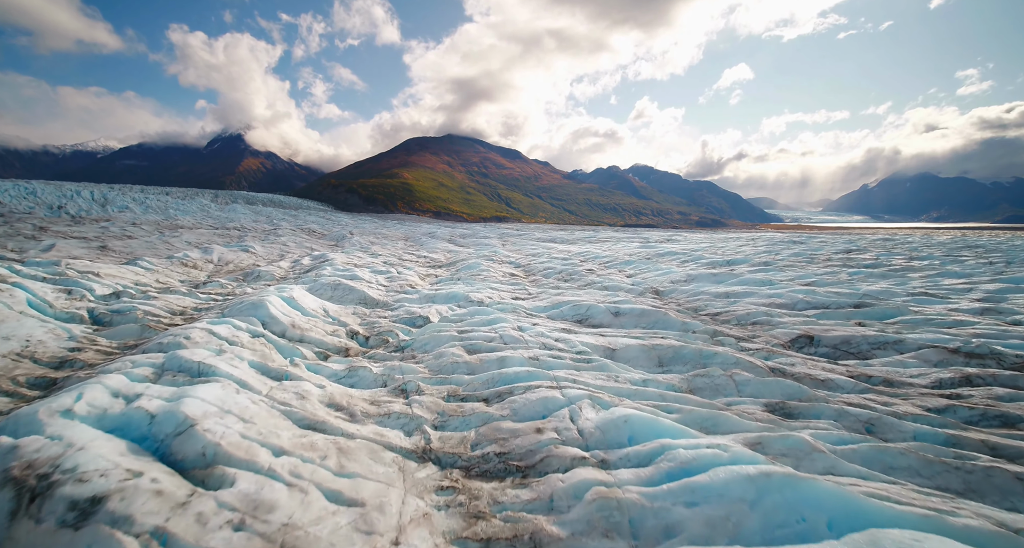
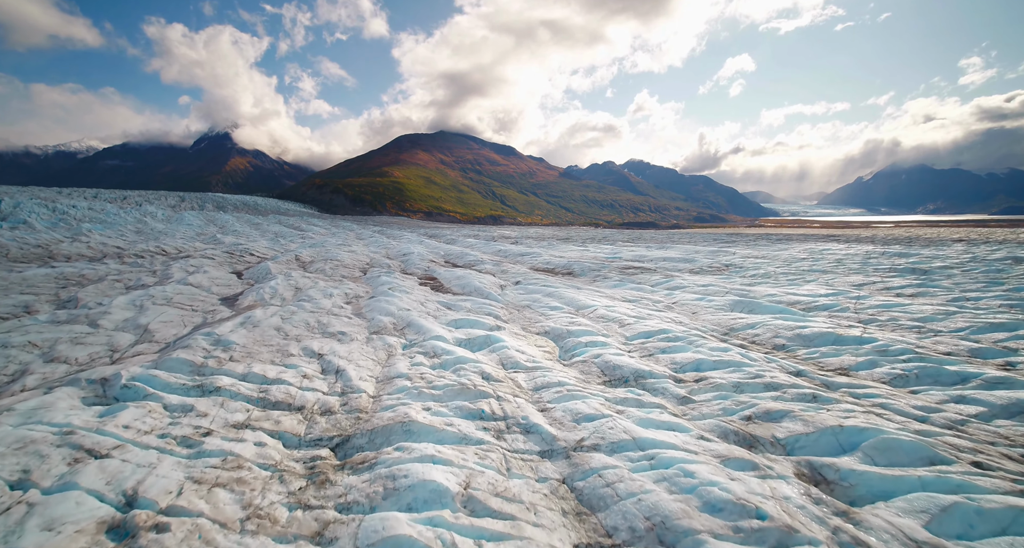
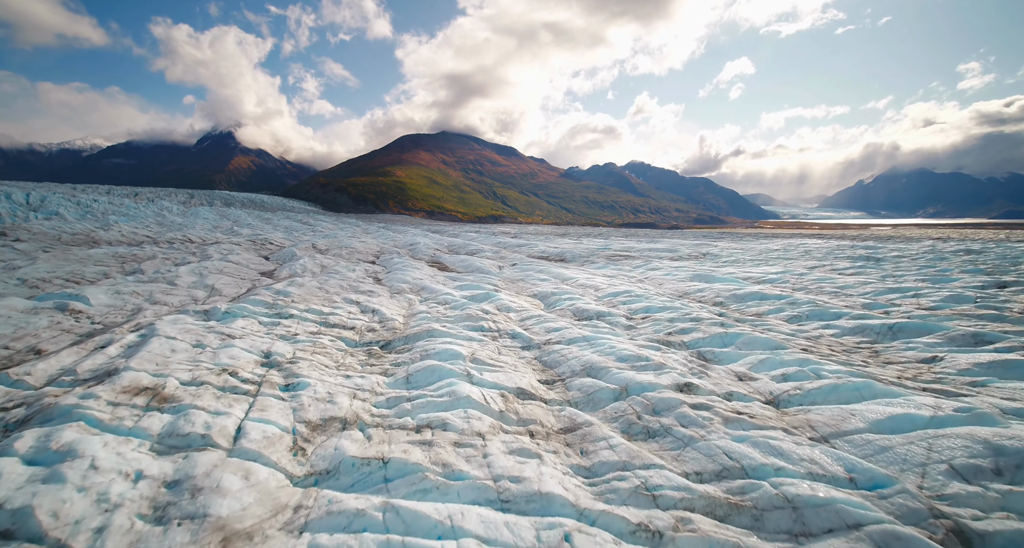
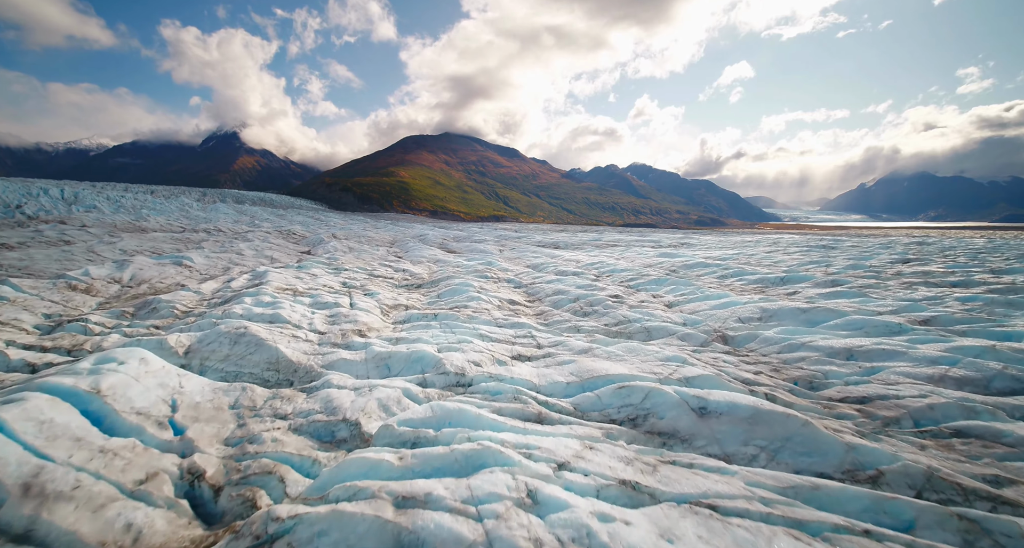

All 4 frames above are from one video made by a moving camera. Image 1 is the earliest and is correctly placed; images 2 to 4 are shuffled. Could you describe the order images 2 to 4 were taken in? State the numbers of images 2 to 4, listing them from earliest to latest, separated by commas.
4, 3, 2
